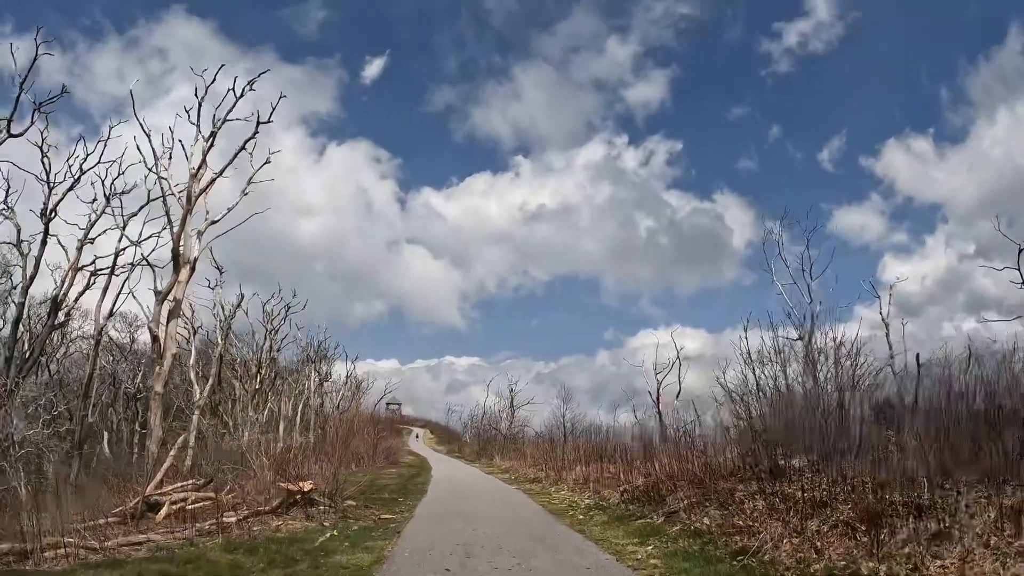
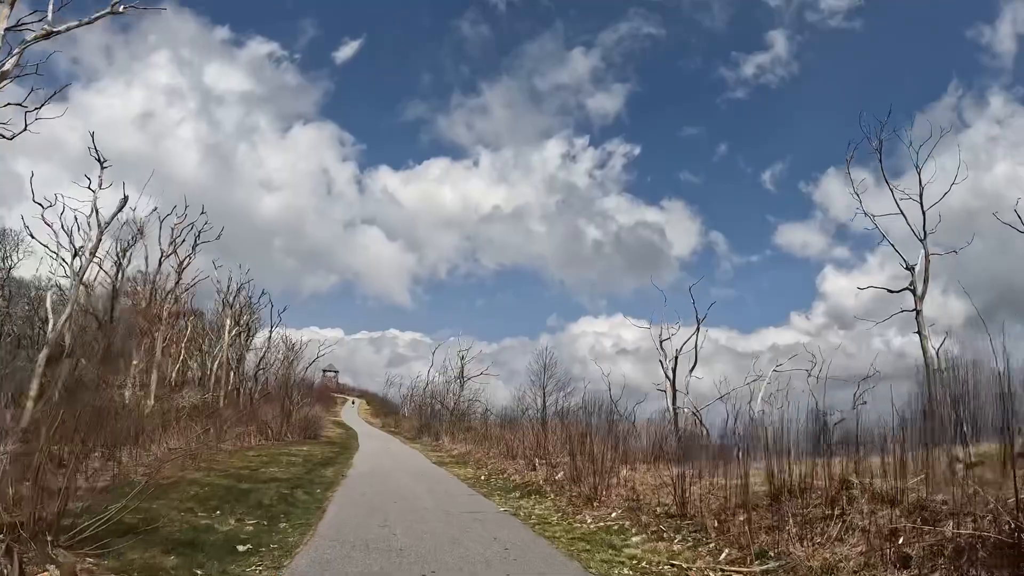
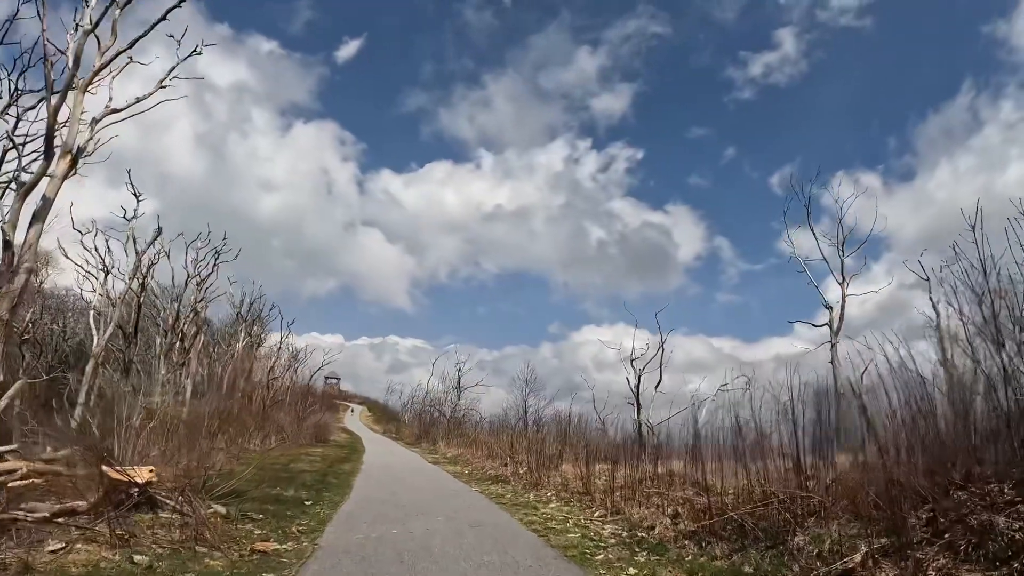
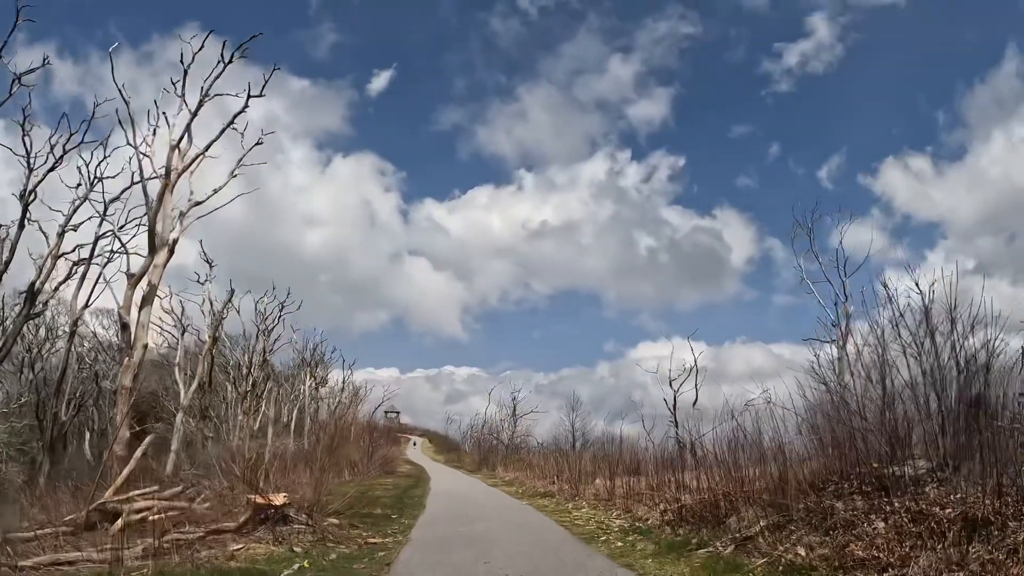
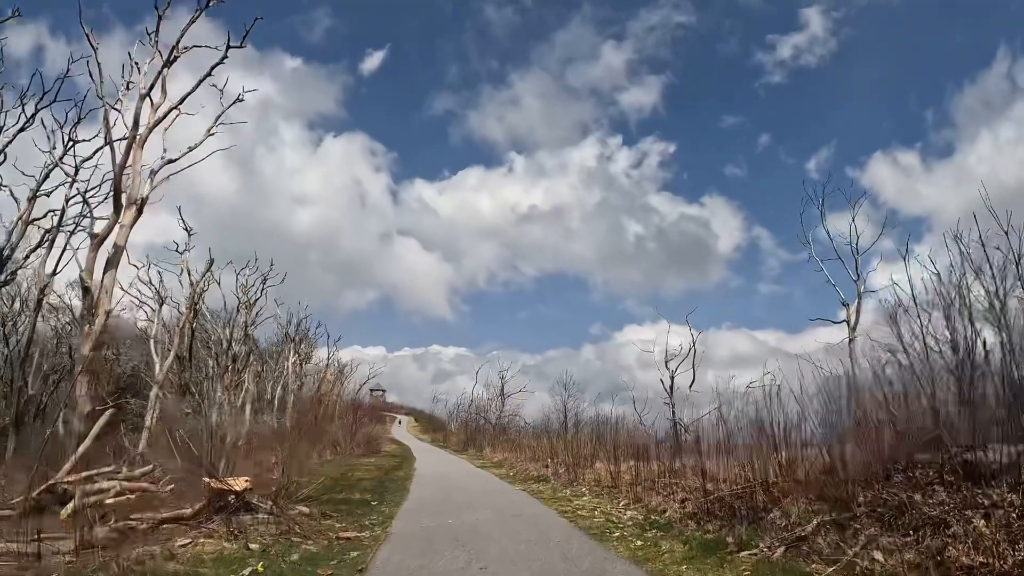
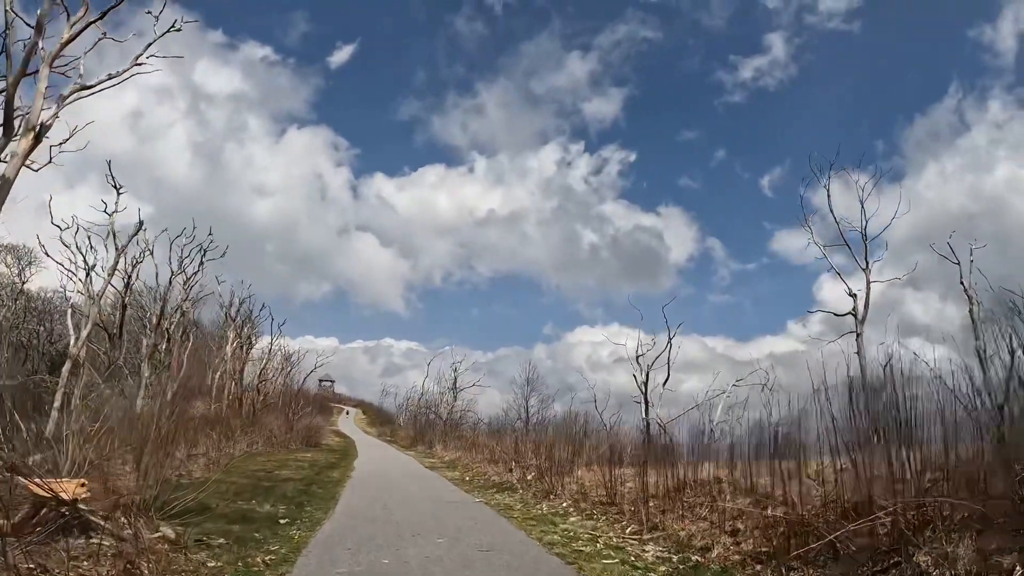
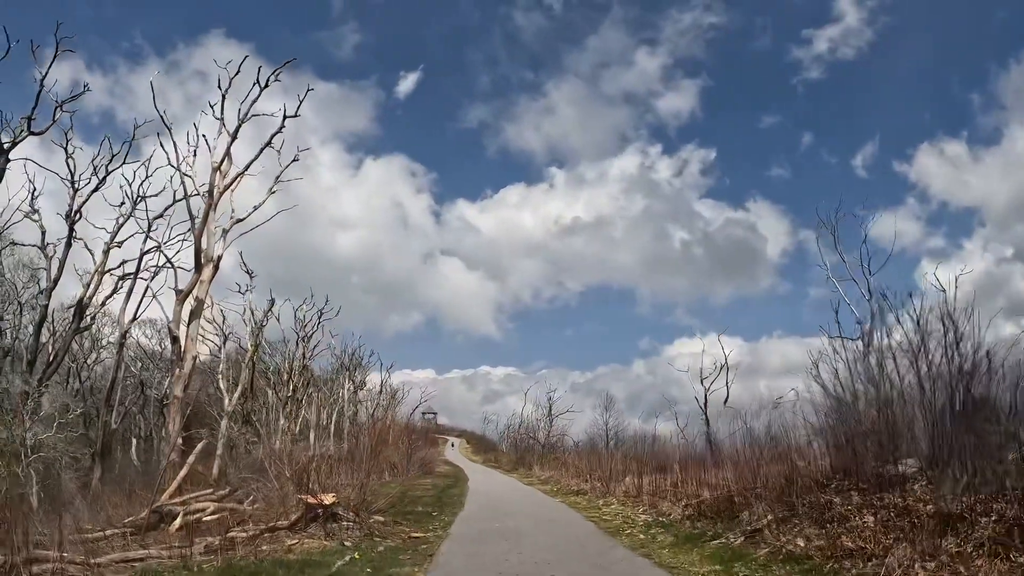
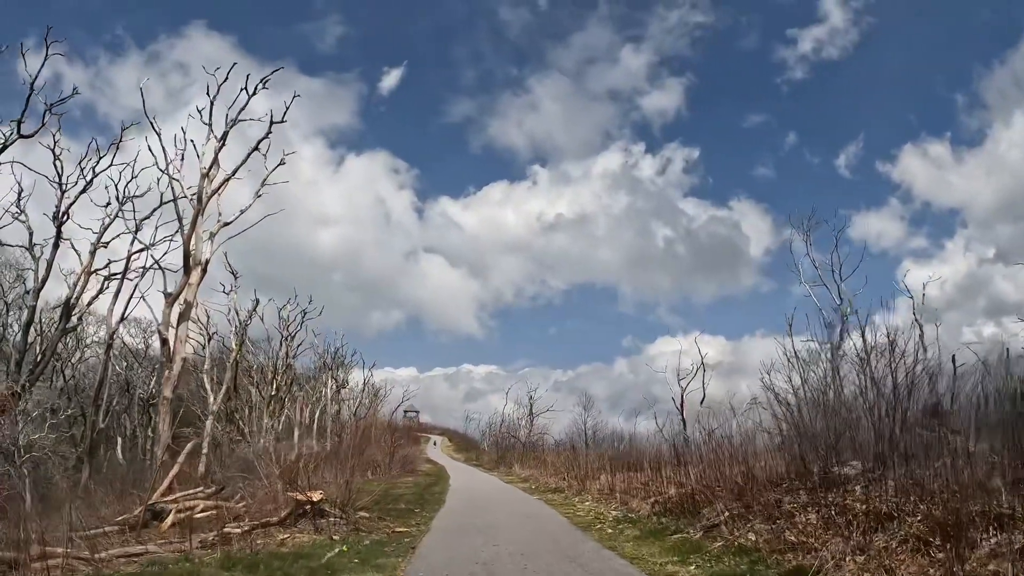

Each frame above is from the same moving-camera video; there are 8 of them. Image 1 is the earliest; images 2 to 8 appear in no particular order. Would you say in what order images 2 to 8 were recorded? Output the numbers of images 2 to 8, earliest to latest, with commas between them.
8, 7, 4, 5, 3, 6, 2
